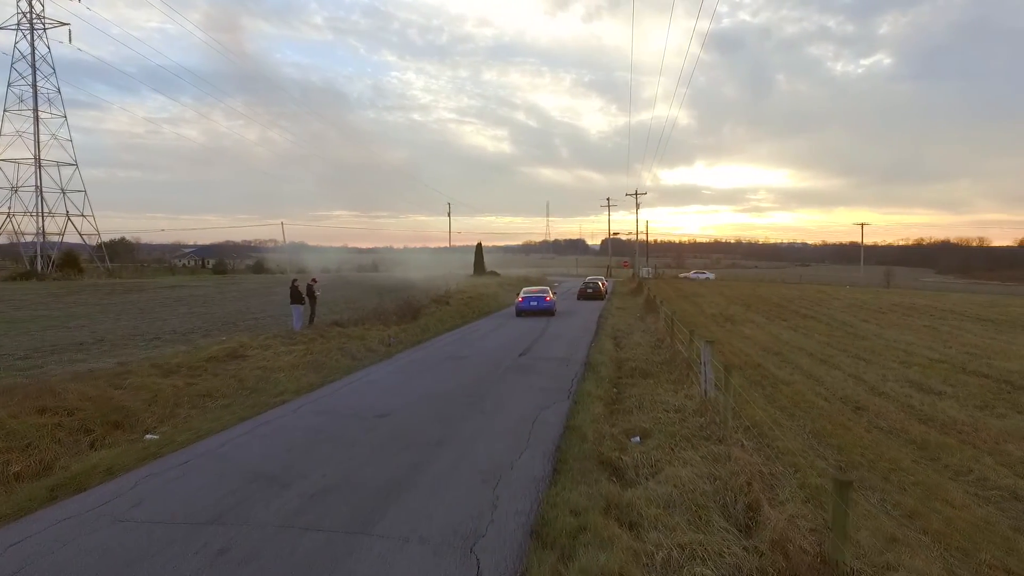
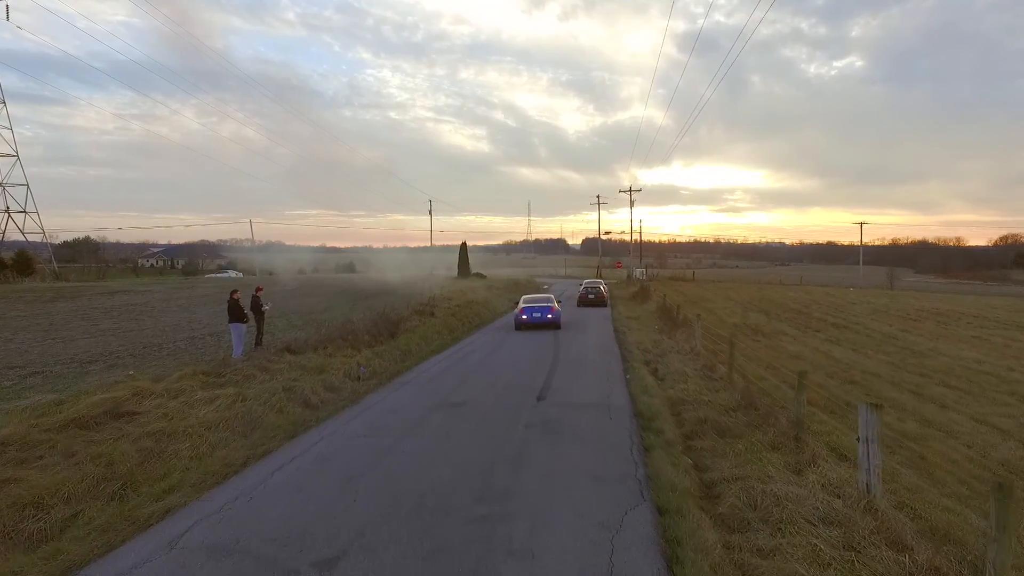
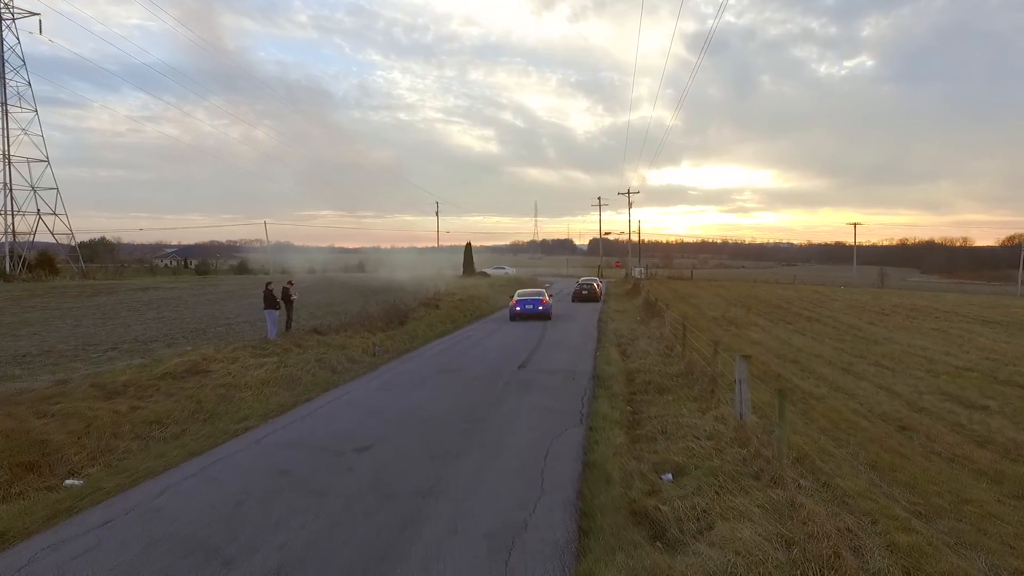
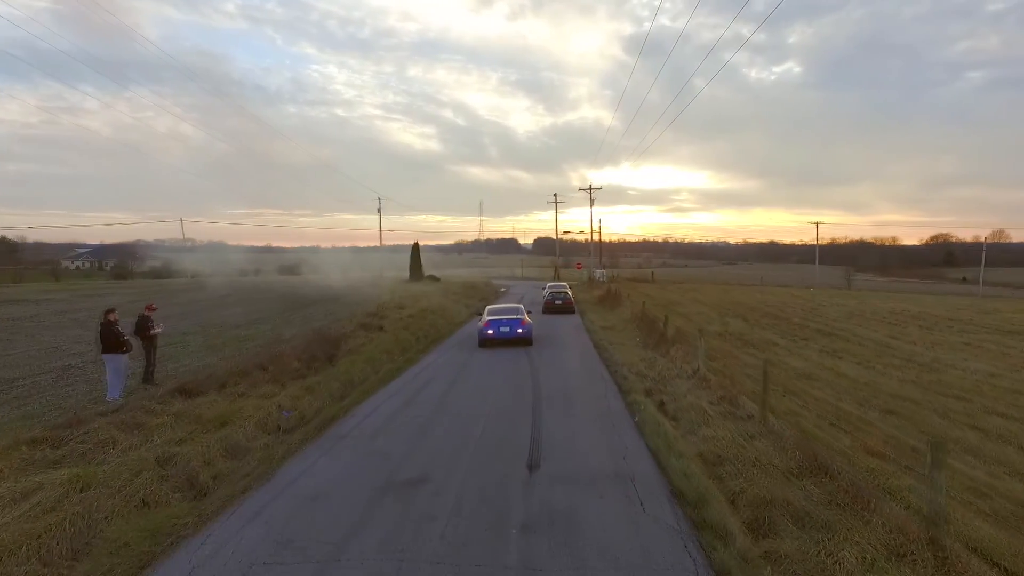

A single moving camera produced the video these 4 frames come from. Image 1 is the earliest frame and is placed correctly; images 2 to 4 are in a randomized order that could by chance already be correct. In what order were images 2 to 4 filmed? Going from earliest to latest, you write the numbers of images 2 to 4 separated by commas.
3, 2, 4
